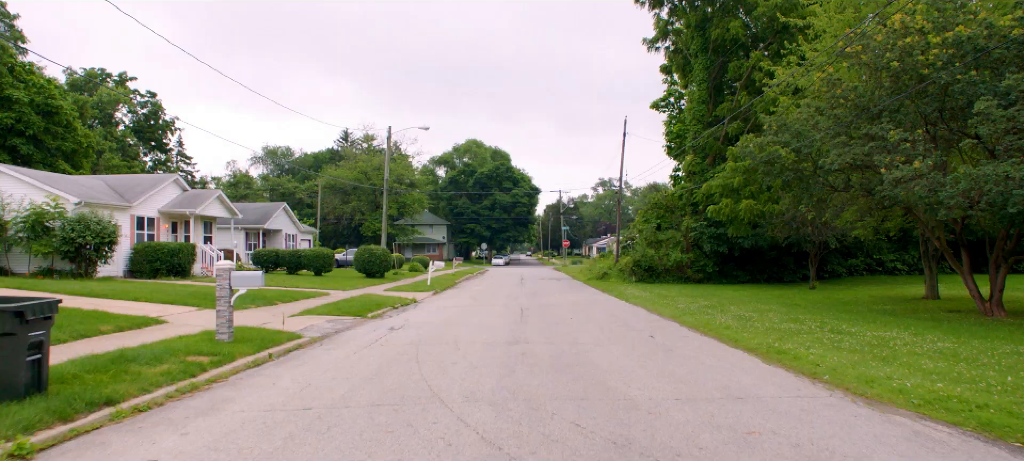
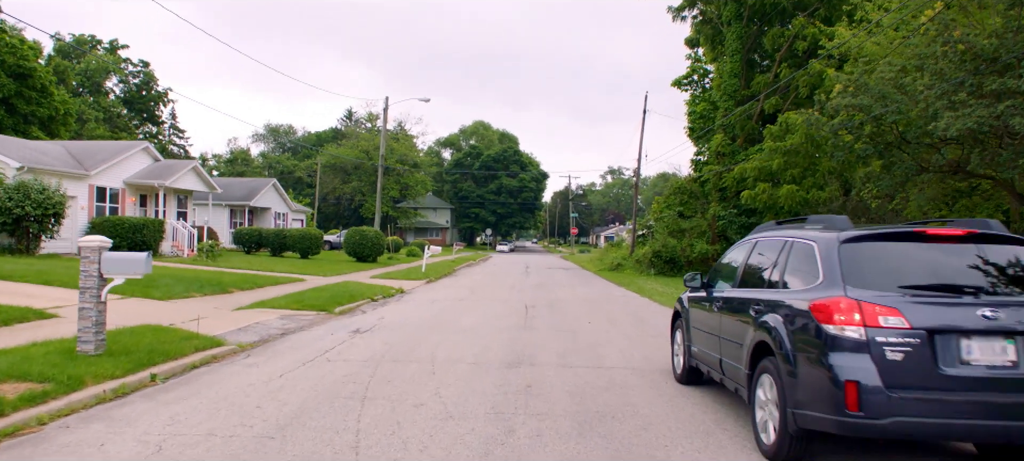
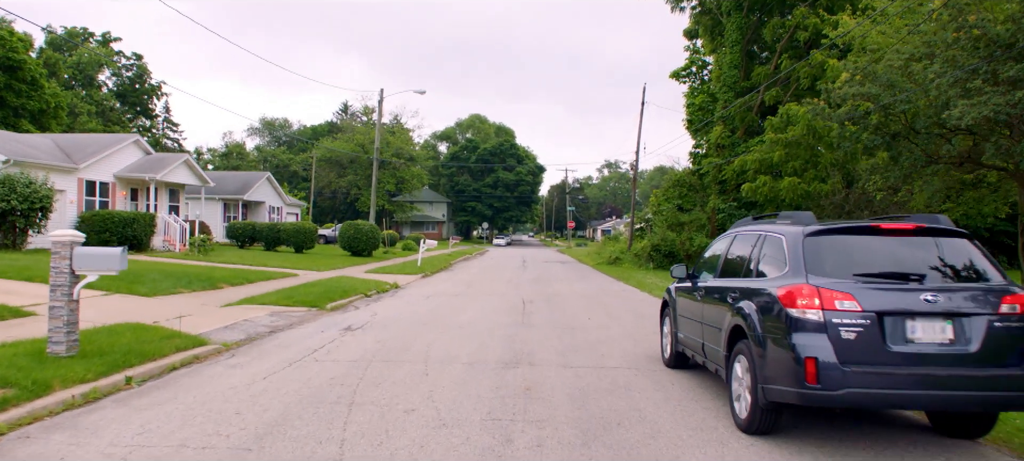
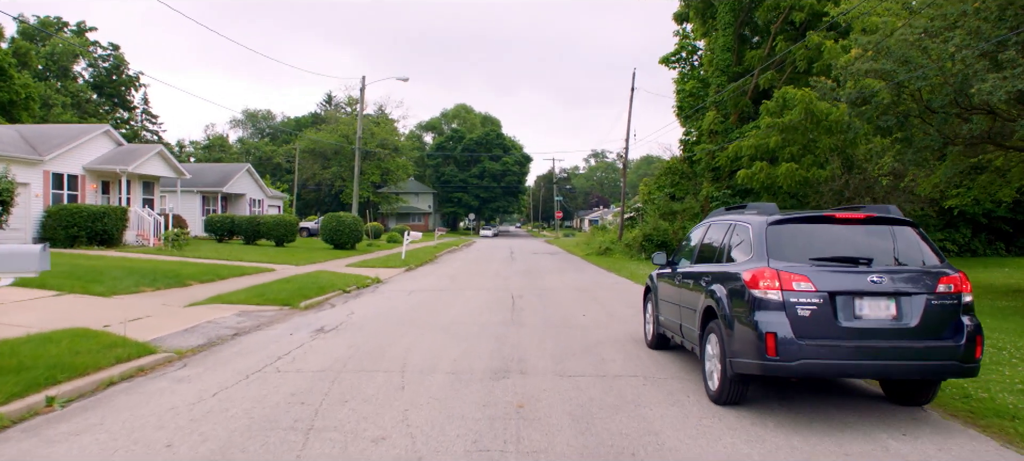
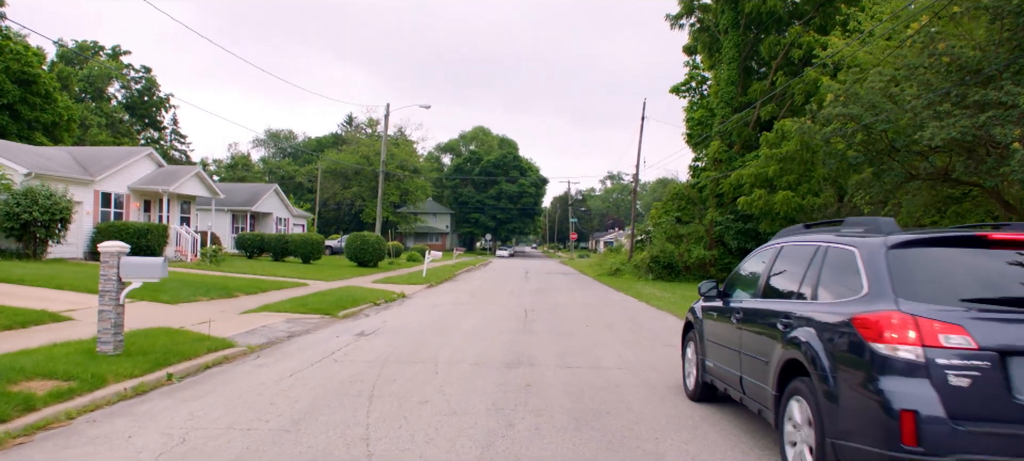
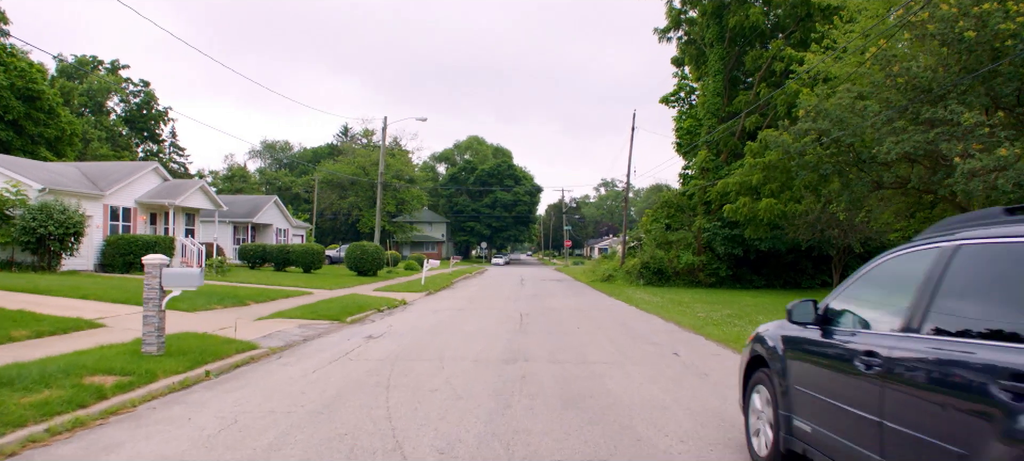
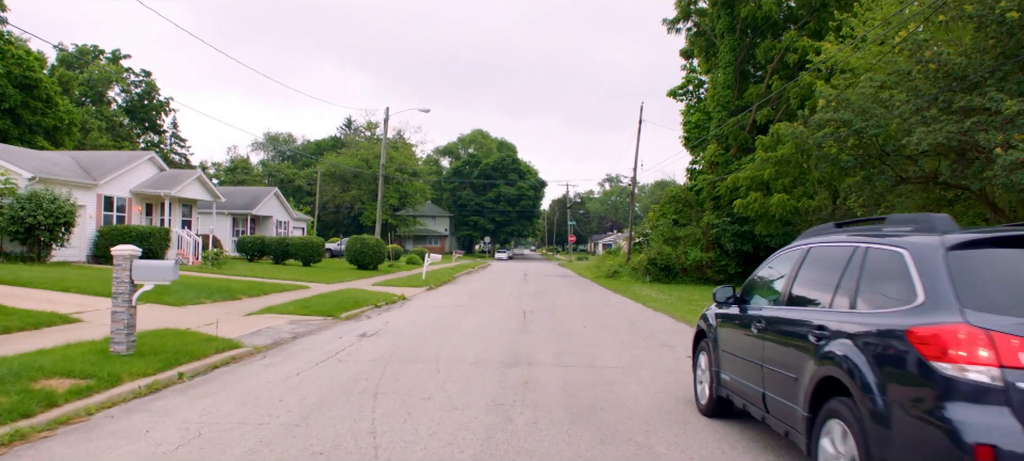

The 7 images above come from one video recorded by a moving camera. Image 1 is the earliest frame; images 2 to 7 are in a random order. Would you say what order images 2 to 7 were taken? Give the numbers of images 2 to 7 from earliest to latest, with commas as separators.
6, 7, 5, 2, 3, 4
